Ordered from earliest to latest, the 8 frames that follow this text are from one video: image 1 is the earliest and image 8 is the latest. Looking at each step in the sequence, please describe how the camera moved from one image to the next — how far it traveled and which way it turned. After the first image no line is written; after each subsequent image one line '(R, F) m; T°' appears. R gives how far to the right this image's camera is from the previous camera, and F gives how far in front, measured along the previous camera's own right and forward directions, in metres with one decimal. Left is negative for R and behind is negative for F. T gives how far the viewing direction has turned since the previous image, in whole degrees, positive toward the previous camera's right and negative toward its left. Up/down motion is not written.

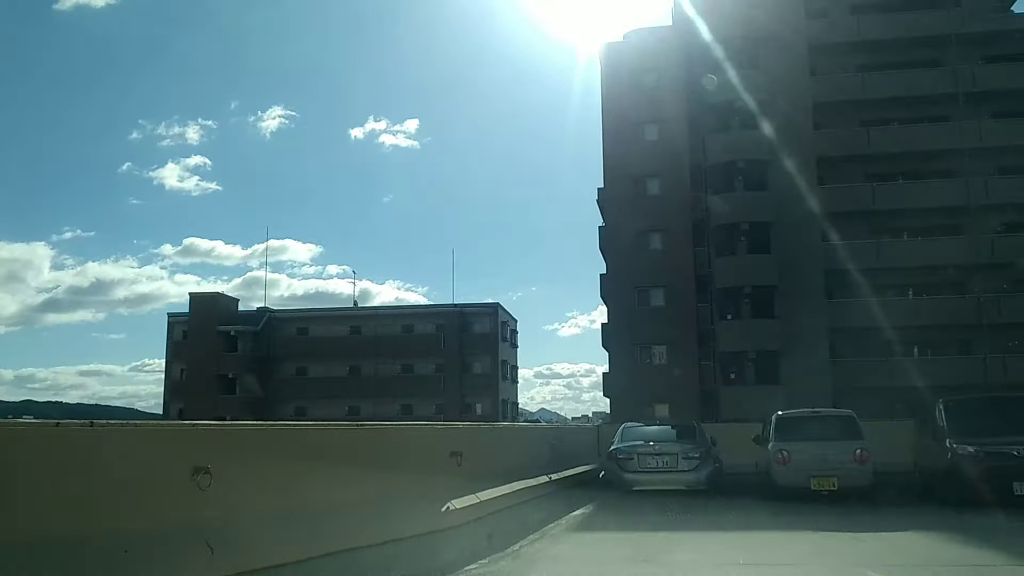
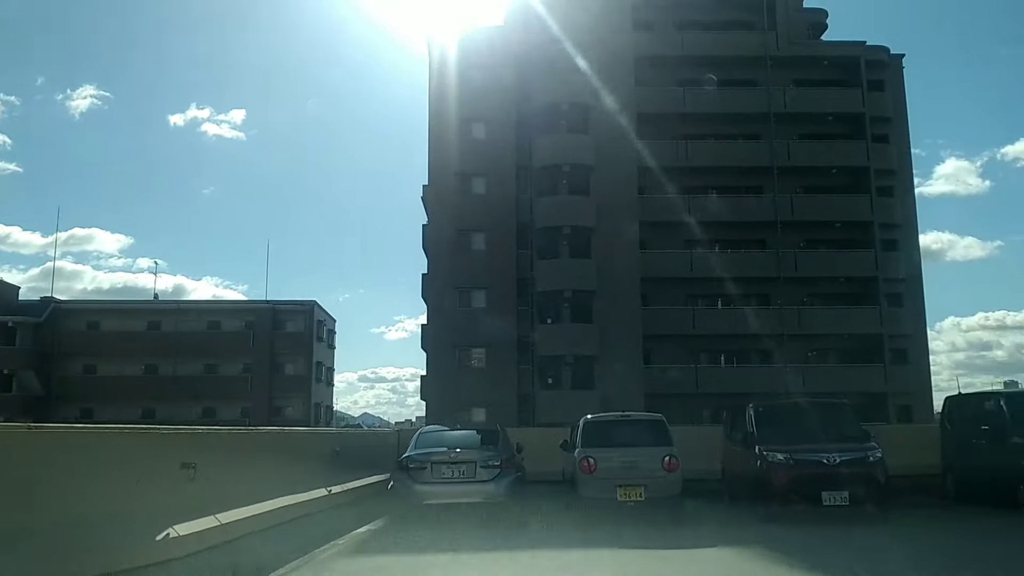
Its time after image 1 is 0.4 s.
(+0.6, +1.4) m; +11°
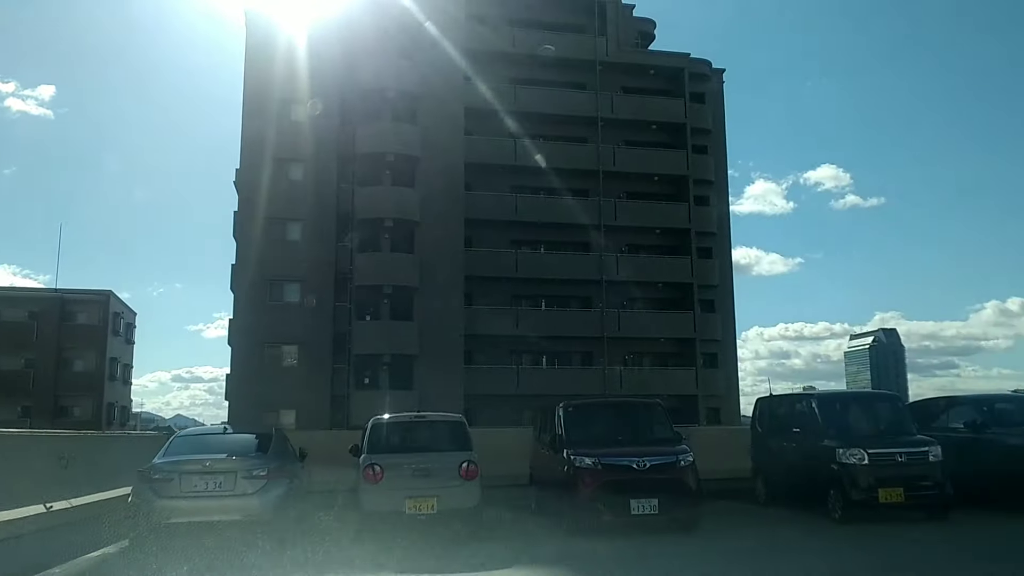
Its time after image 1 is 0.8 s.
(+0.6, +1.4) m; +11°
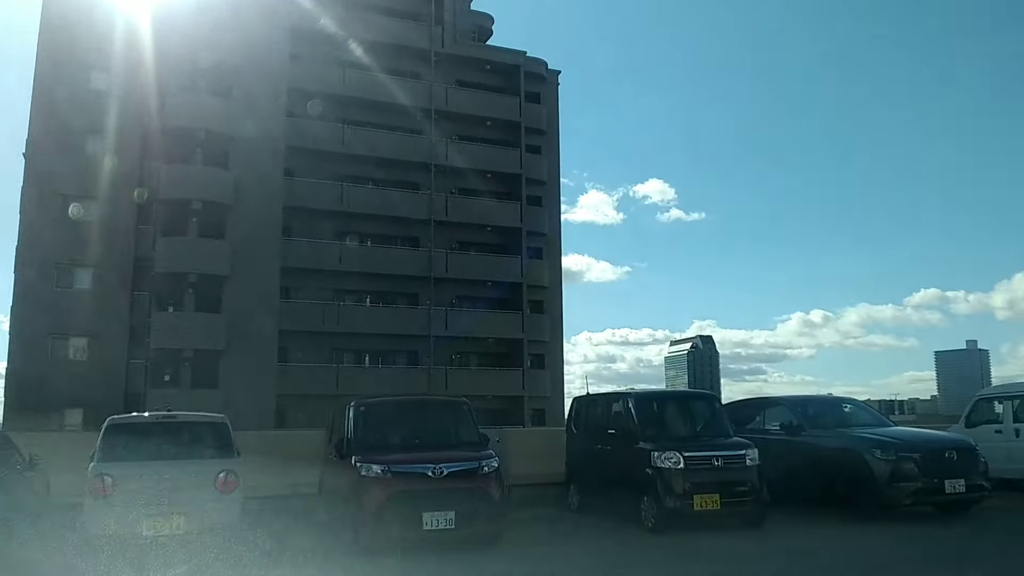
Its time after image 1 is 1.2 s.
(+0.5, +1.3) m; +11°
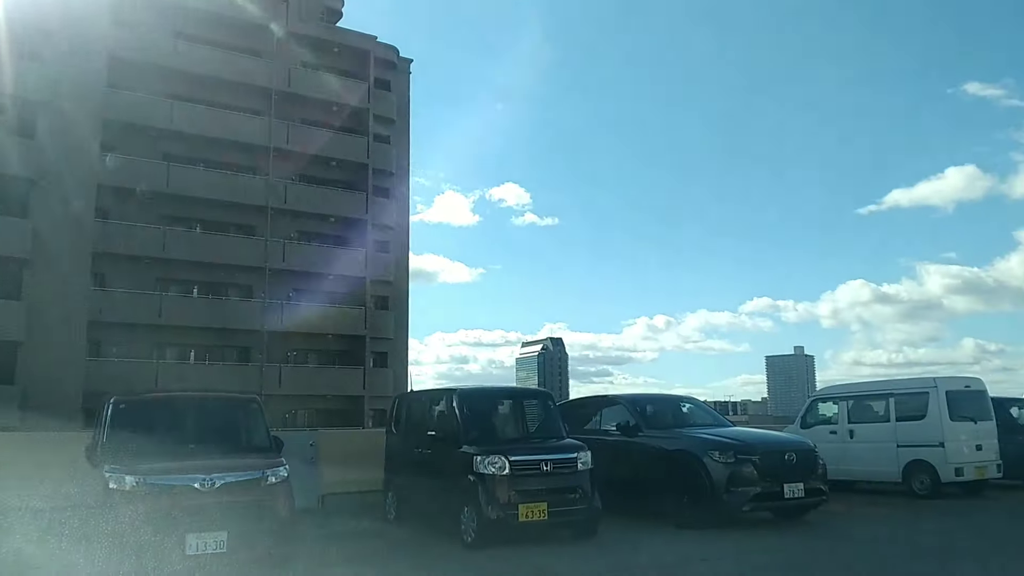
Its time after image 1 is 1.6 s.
(+0.5, +1.3) m; +9°
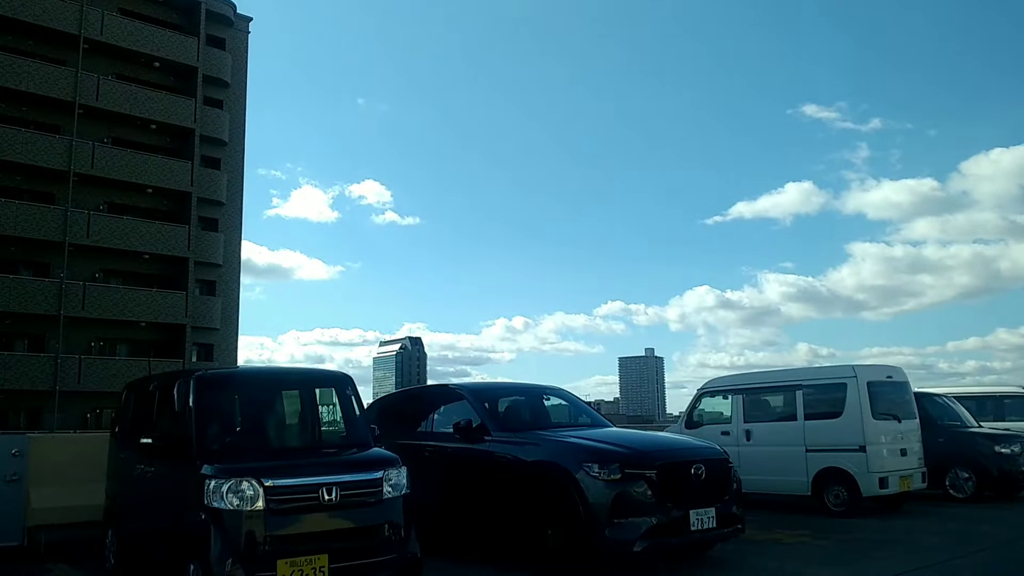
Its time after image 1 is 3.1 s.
(+0.6, +3.3) m; +9°
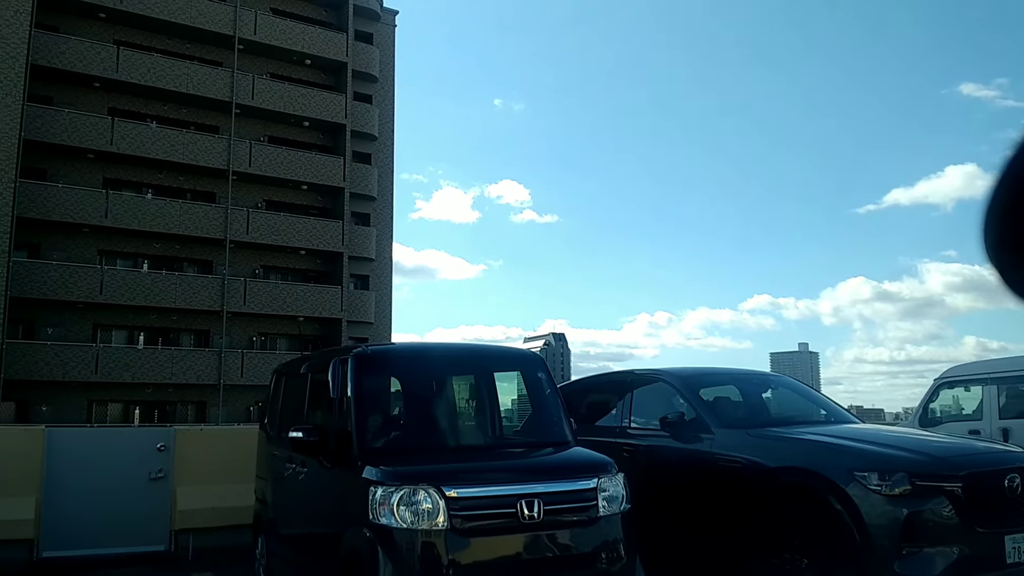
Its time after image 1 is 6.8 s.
(-0.5, +1.4) m; -9°
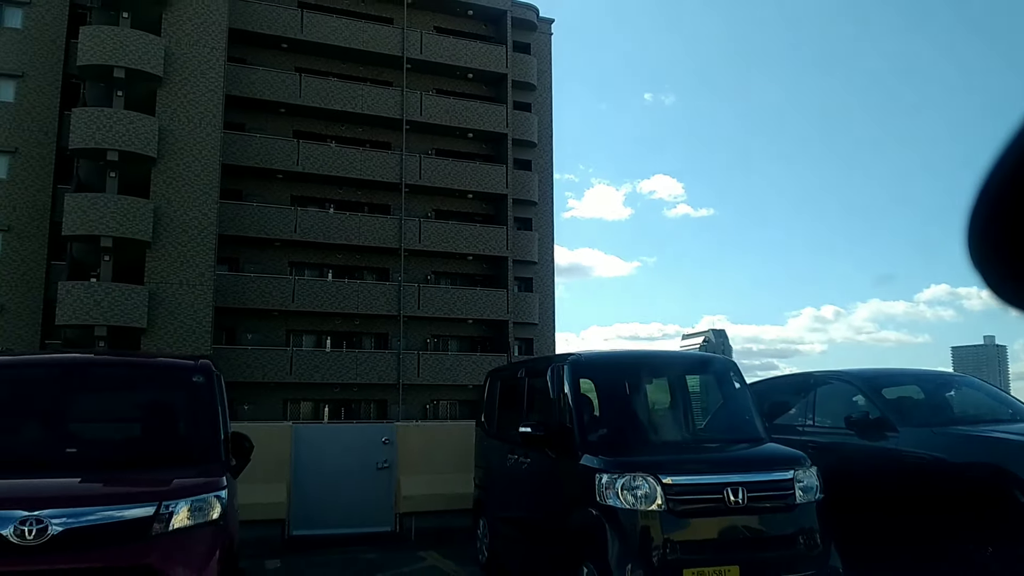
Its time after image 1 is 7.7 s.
(-0.2, -0.8) m; -10°
